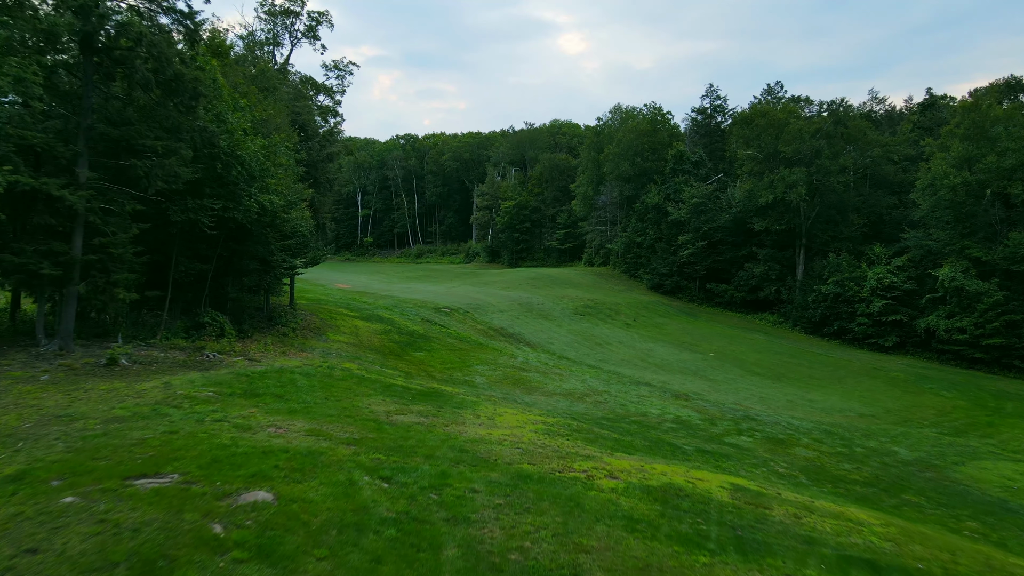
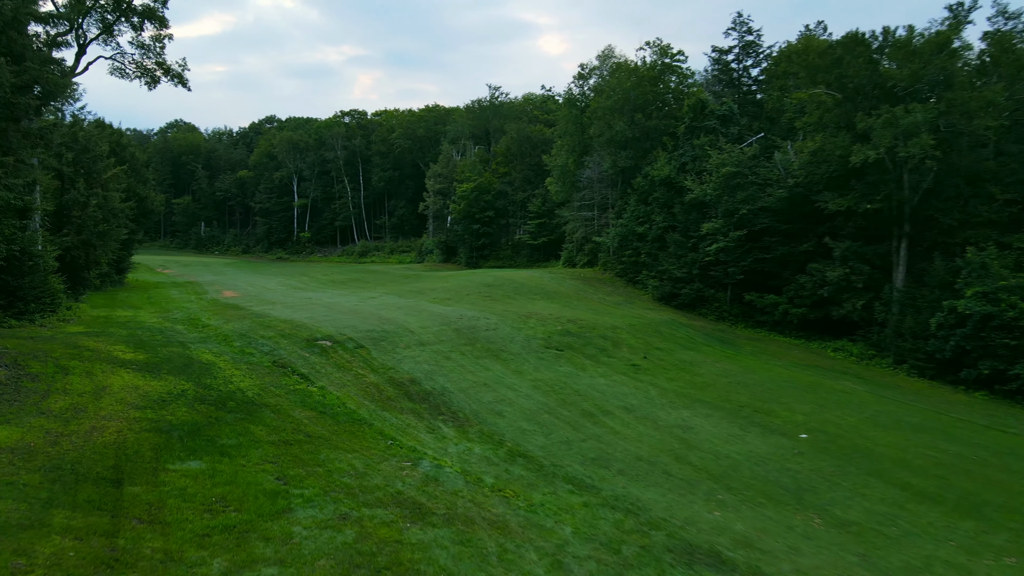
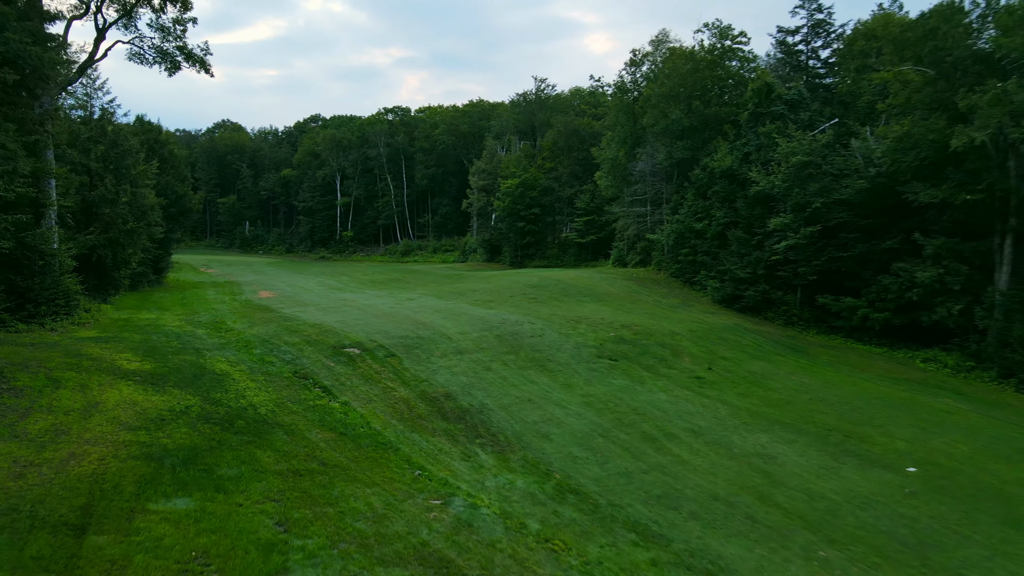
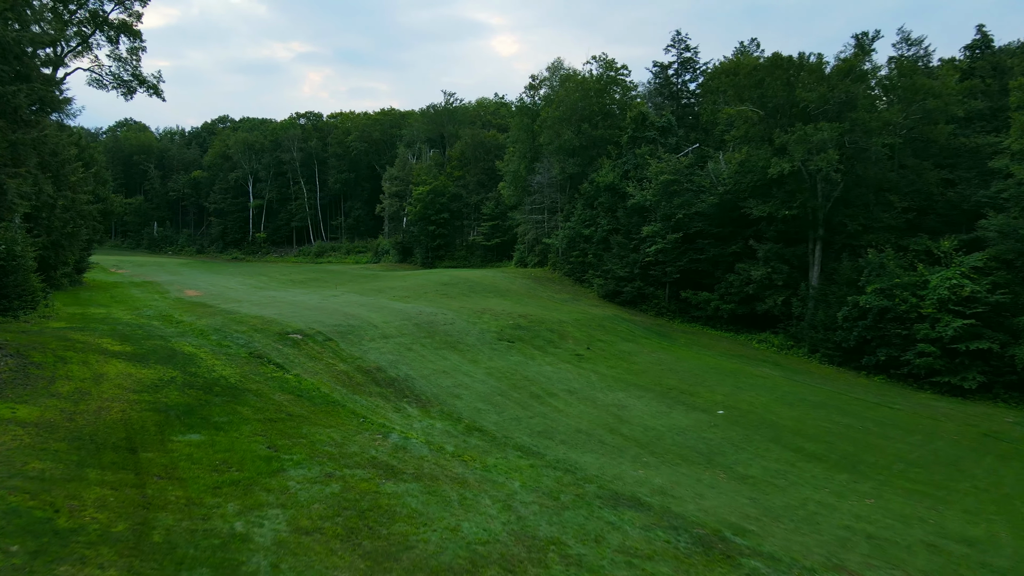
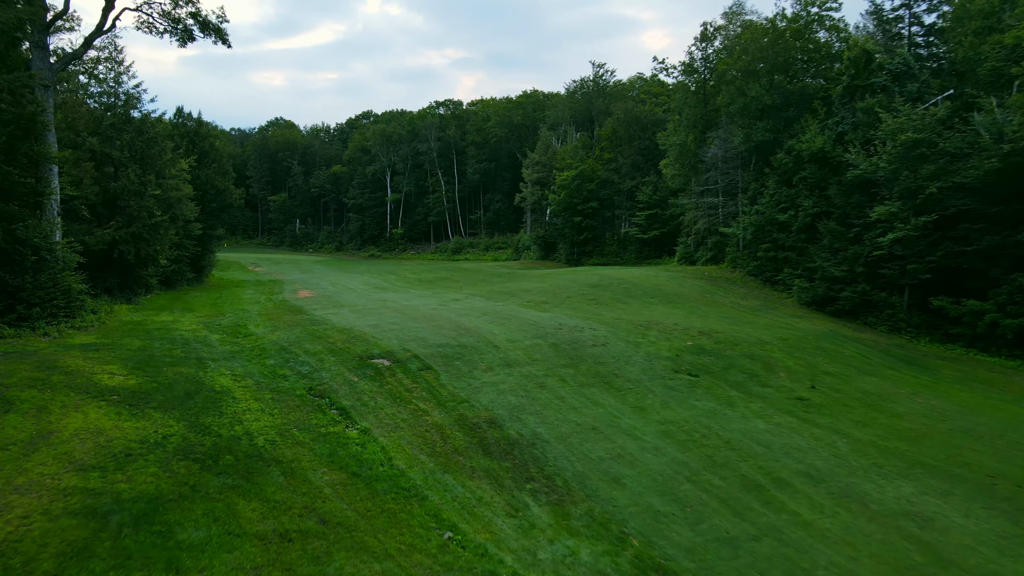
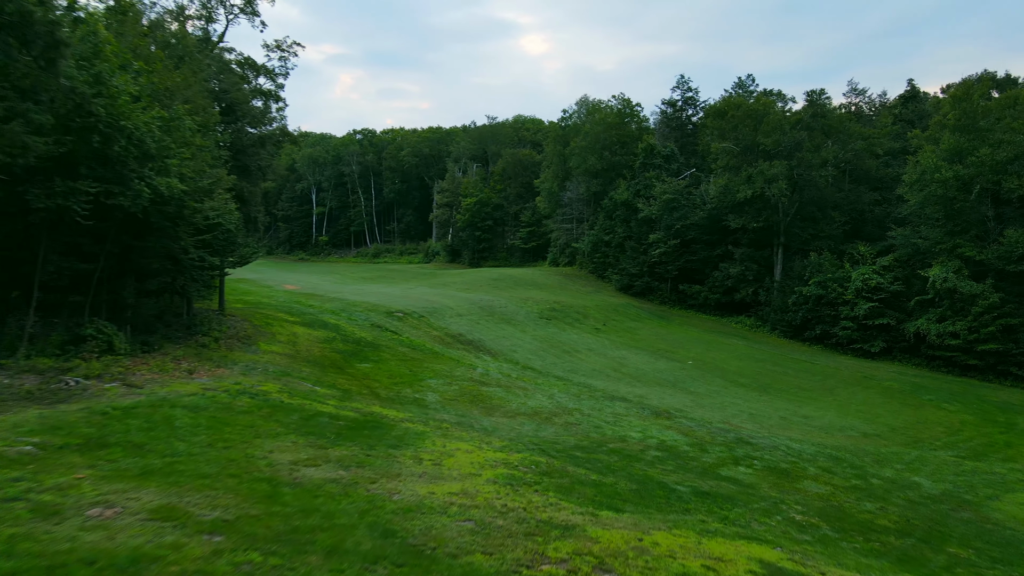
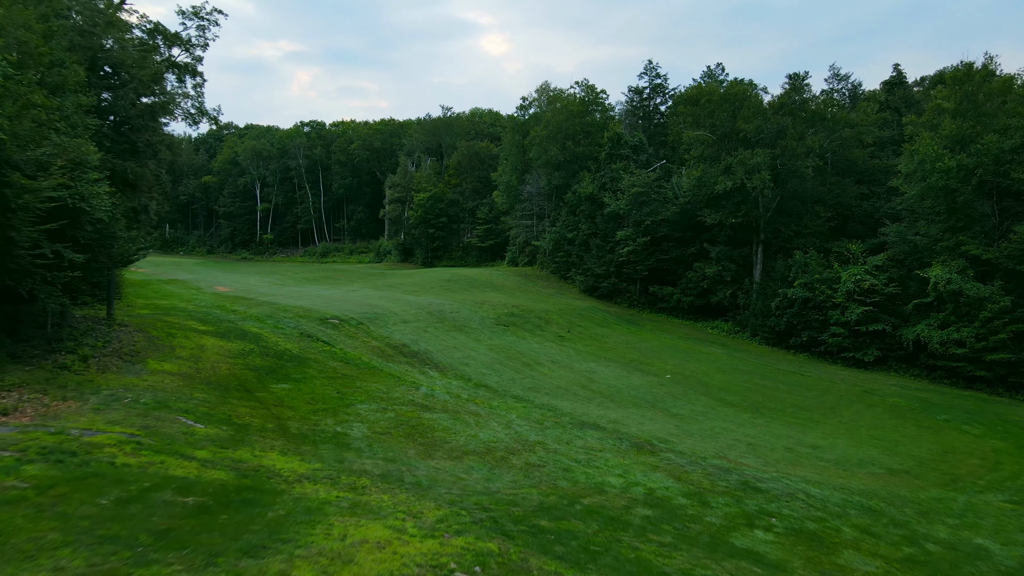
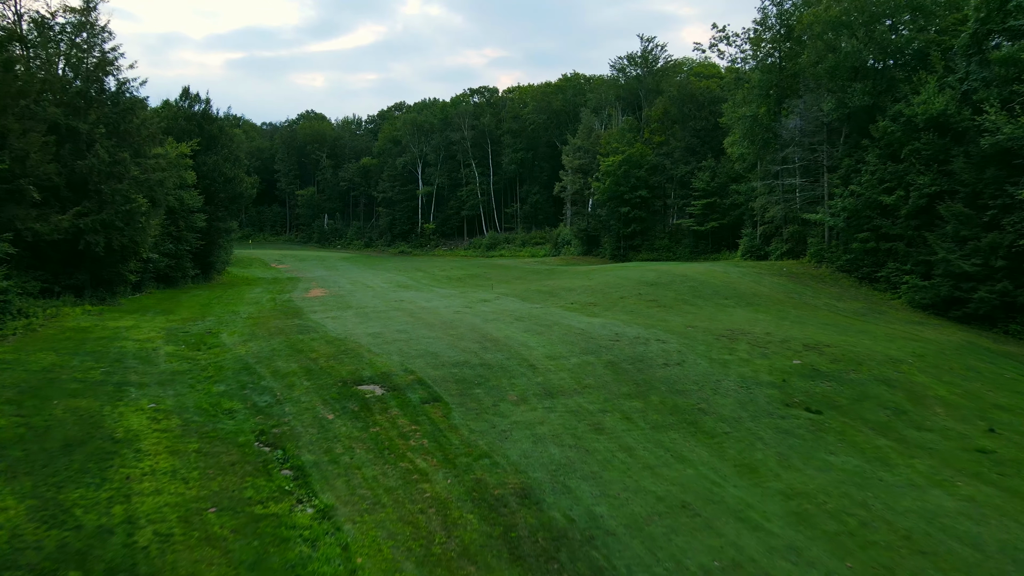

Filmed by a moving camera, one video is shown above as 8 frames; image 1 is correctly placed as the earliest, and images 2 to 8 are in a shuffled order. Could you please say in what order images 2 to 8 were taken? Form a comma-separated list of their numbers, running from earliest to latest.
6, 7, 4, 2, 3, 5, 8
